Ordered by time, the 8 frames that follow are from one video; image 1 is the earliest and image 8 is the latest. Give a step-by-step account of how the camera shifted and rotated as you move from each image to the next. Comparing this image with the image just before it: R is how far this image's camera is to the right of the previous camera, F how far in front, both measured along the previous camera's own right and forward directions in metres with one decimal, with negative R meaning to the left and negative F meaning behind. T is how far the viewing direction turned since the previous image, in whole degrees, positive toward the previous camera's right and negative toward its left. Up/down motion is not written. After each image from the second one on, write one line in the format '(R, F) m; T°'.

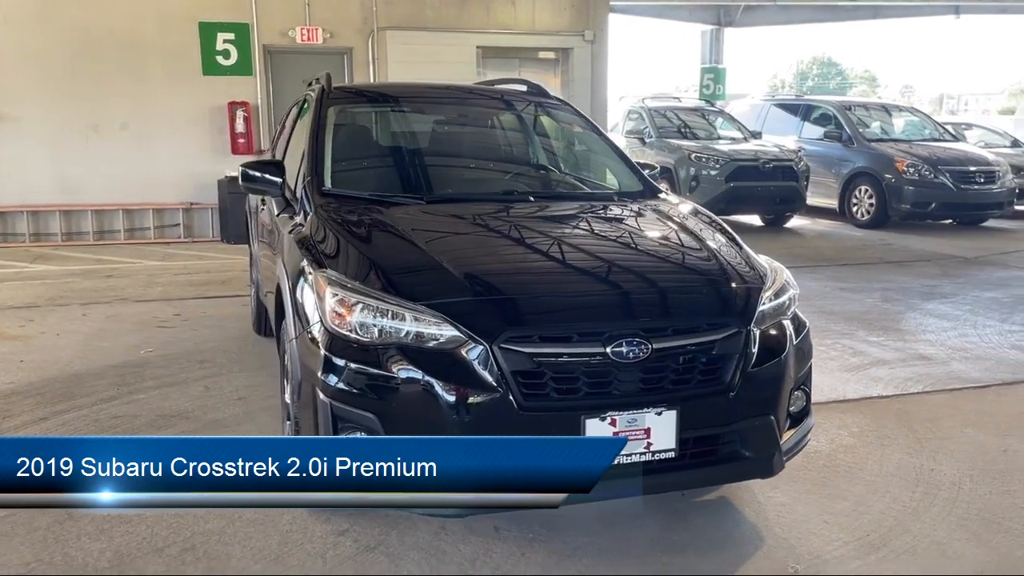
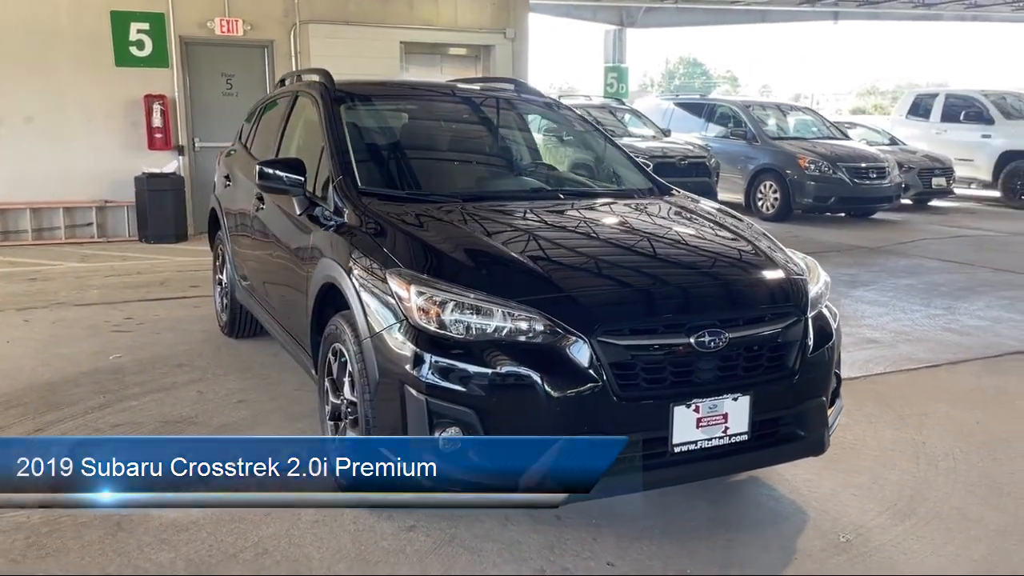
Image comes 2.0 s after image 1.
(-0.6, 0.0) m; +8°
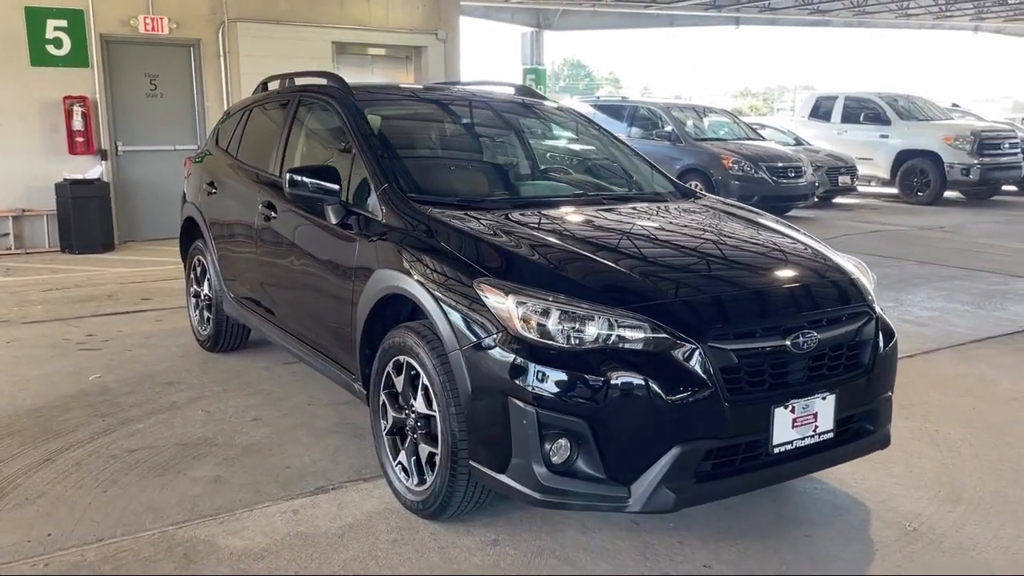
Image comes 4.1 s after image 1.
(-0.6, +0.1) m; +7°
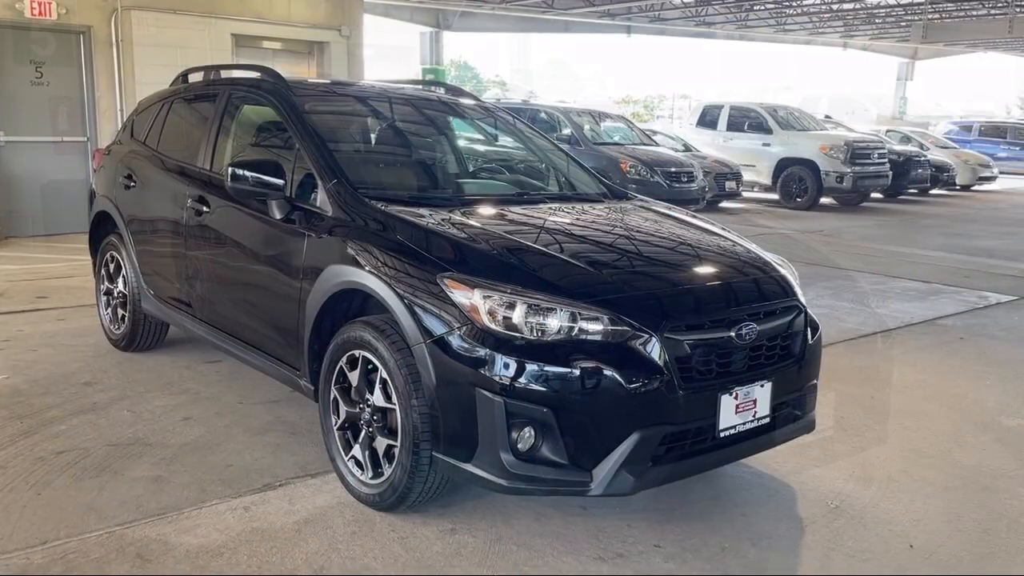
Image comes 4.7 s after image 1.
(-0.2, -0.1) m; +8°
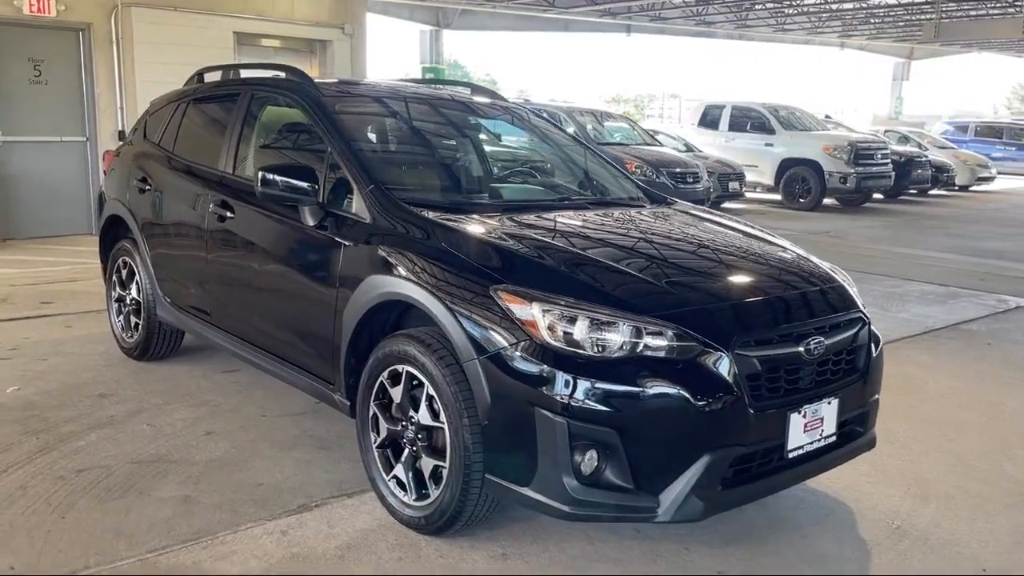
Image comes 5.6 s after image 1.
(-0.2, +0.2) m; +1°
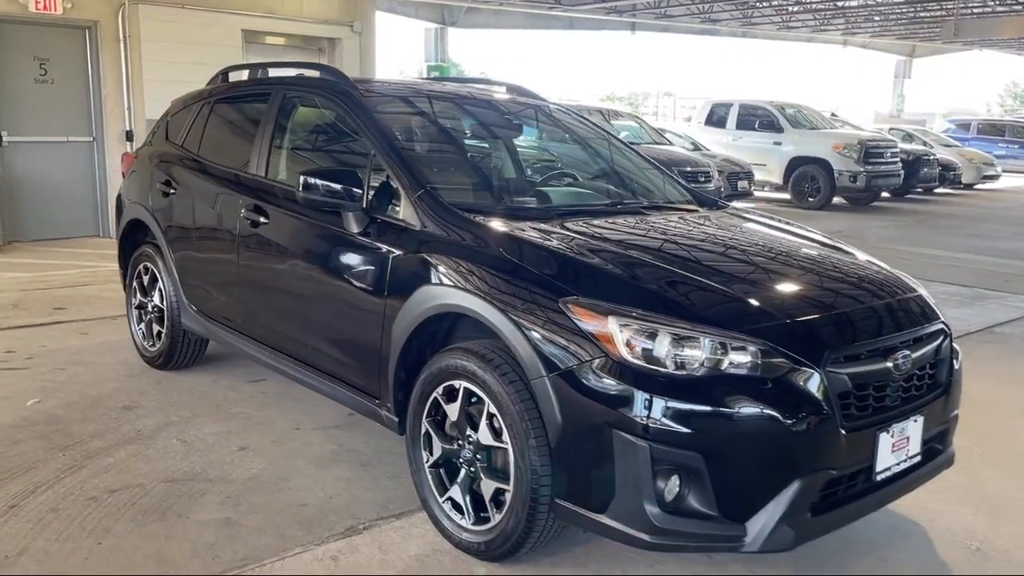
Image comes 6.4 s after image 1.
(-0.2, +0.2) m; 0°
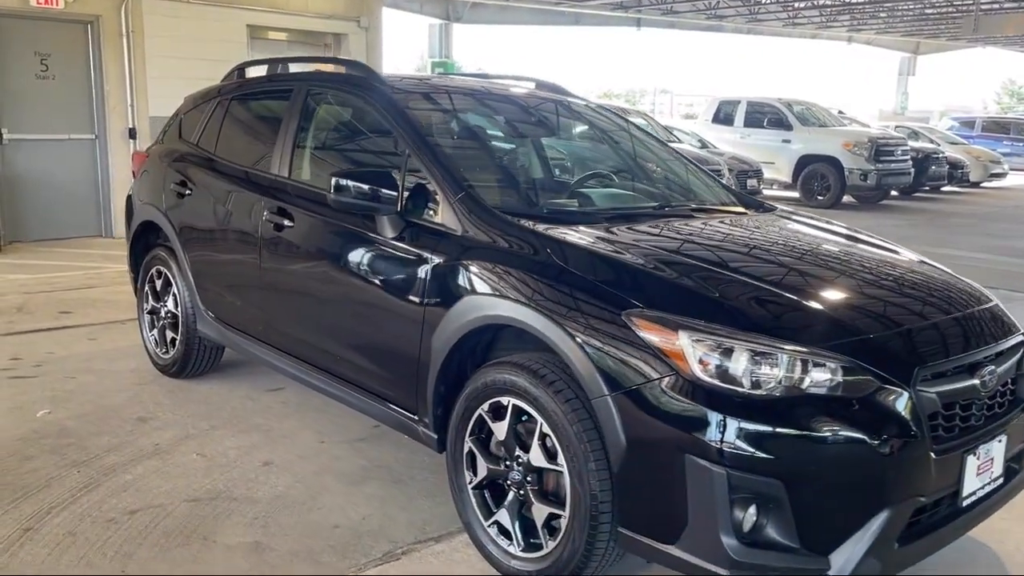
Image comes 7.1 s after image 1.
(-0.2, +0.2) m; 0°
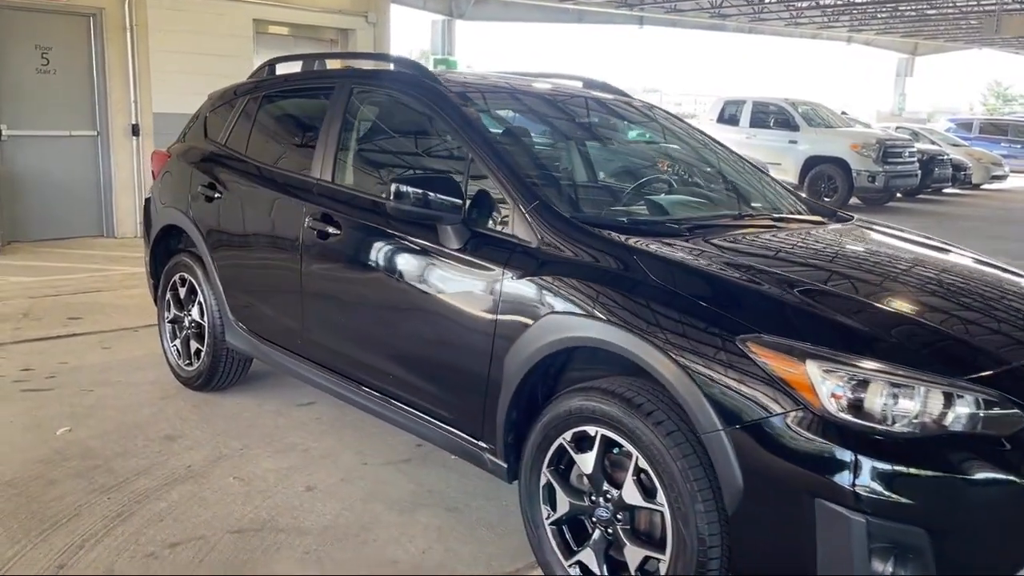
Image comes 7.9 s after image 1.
(-0.3, +0.2) m; +1°
